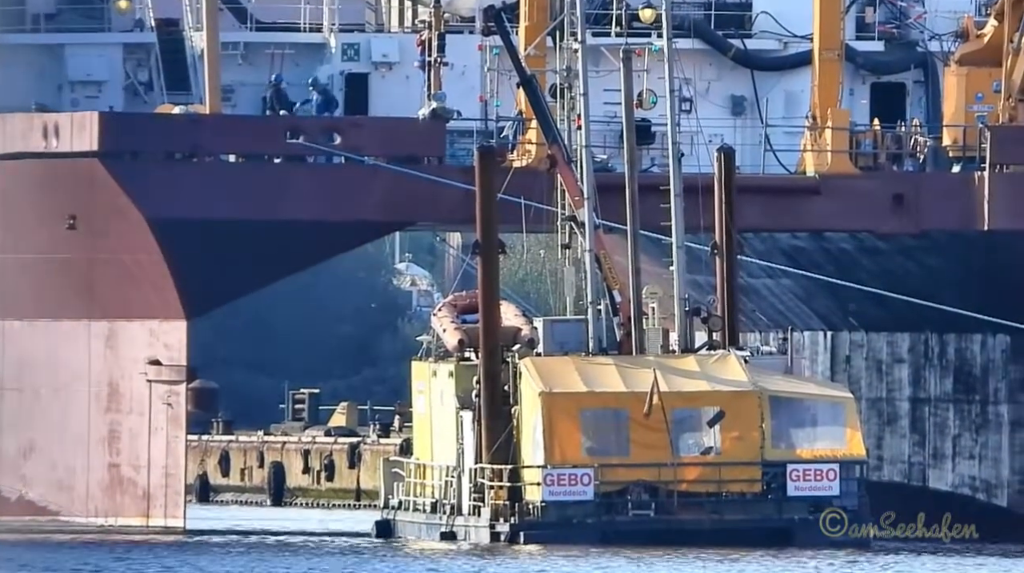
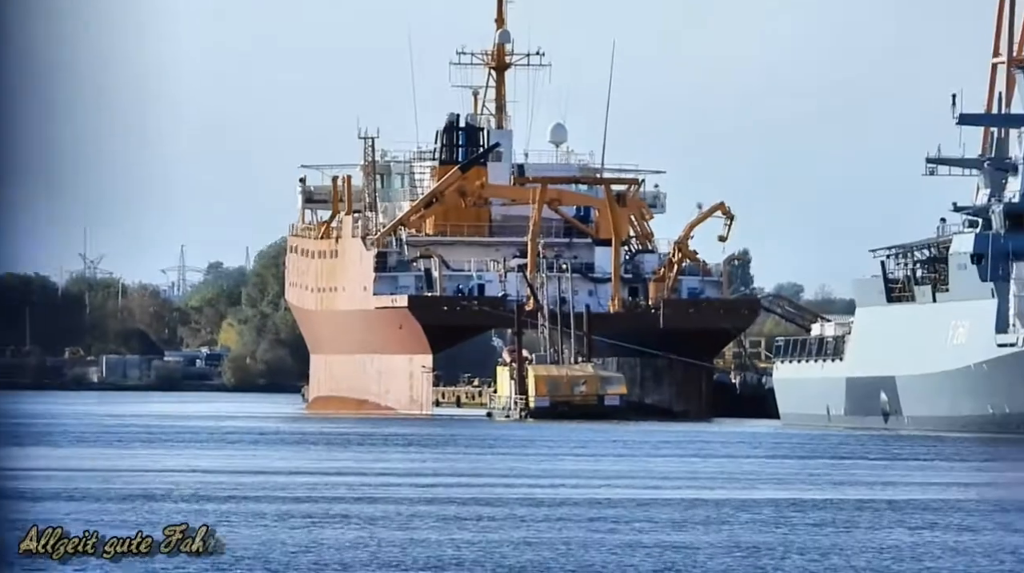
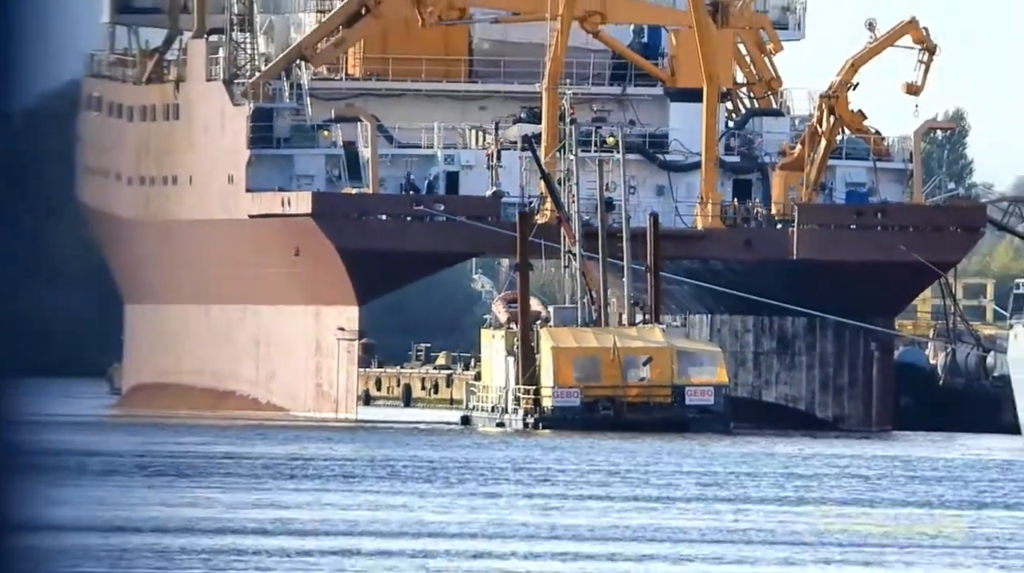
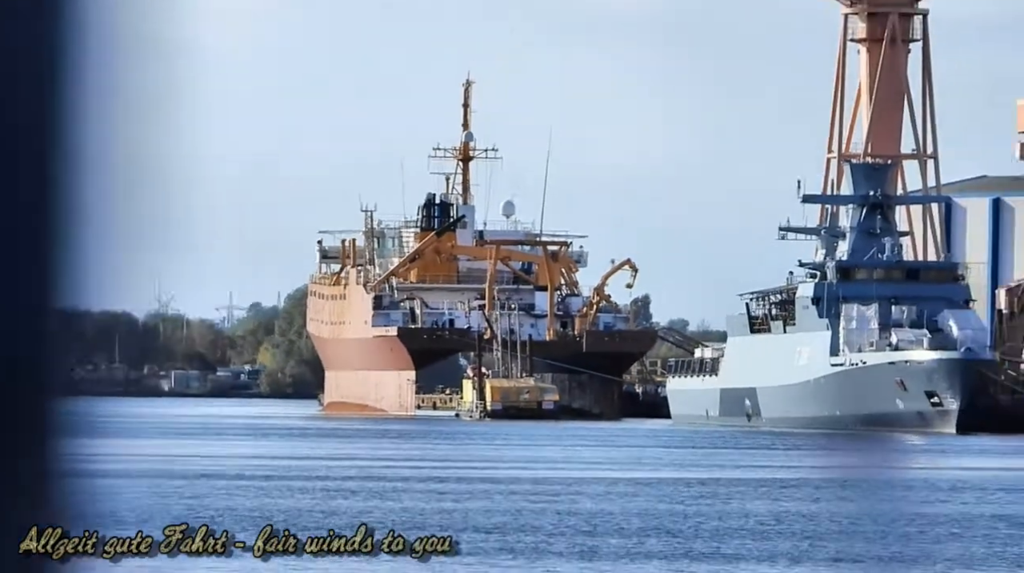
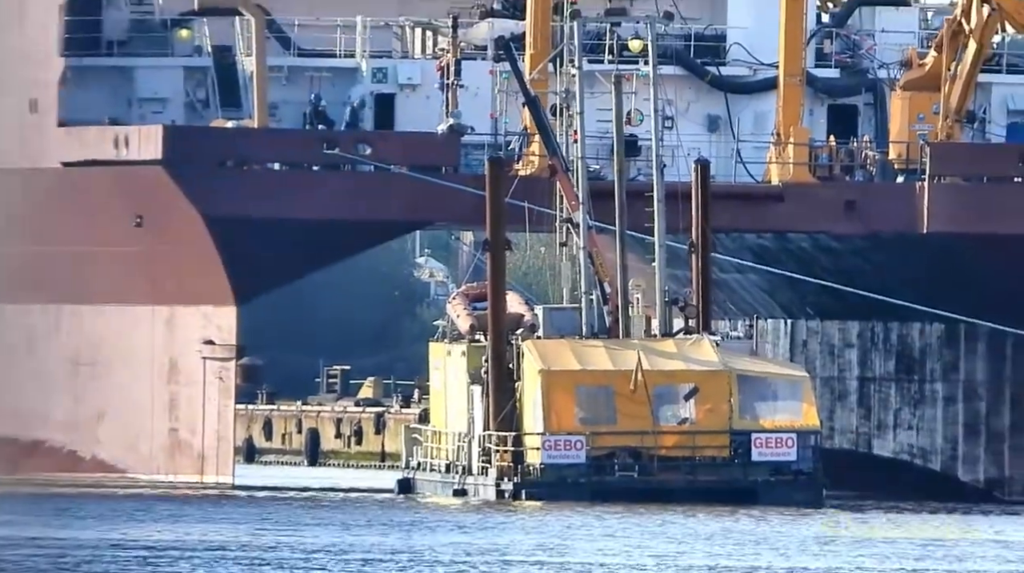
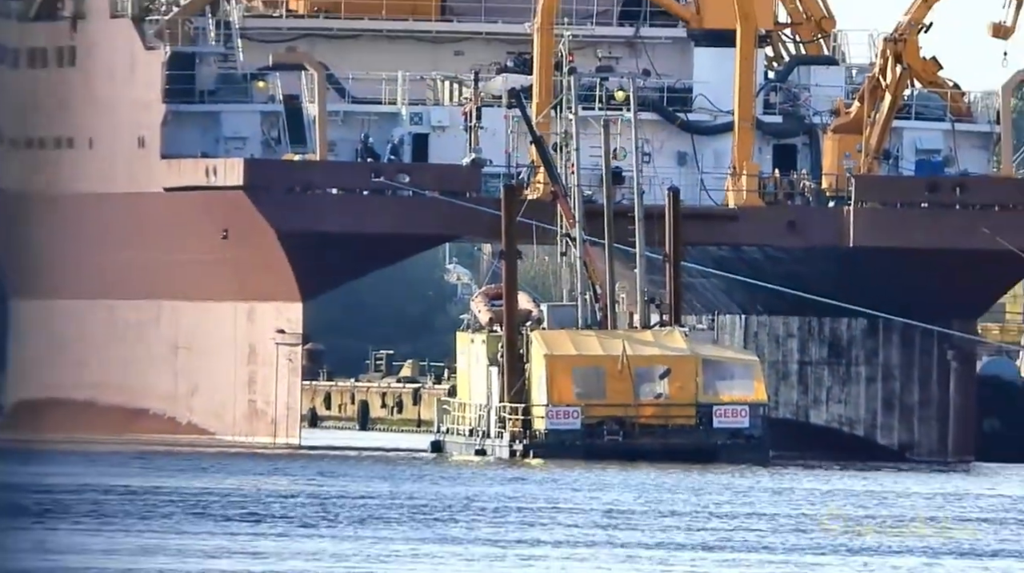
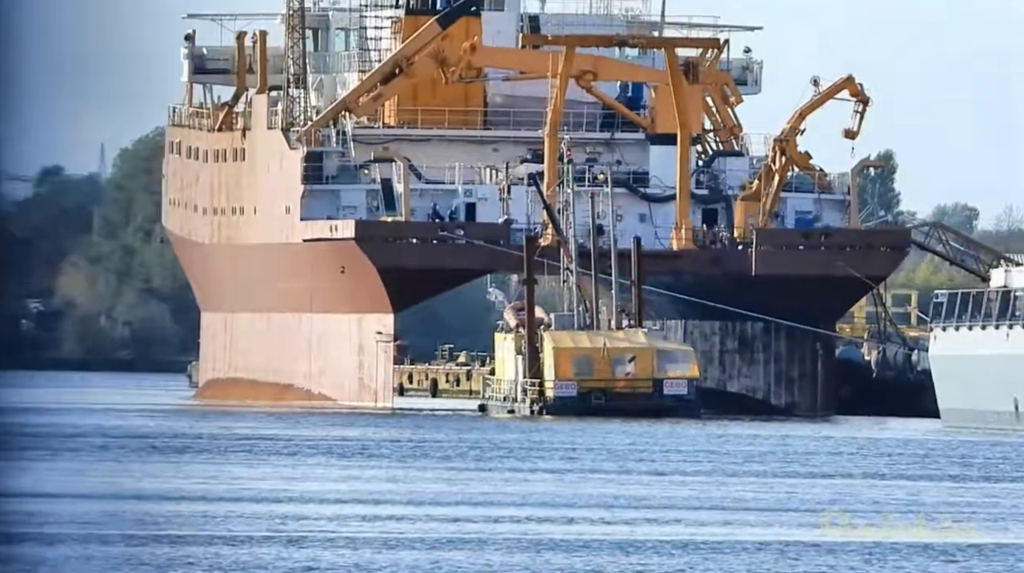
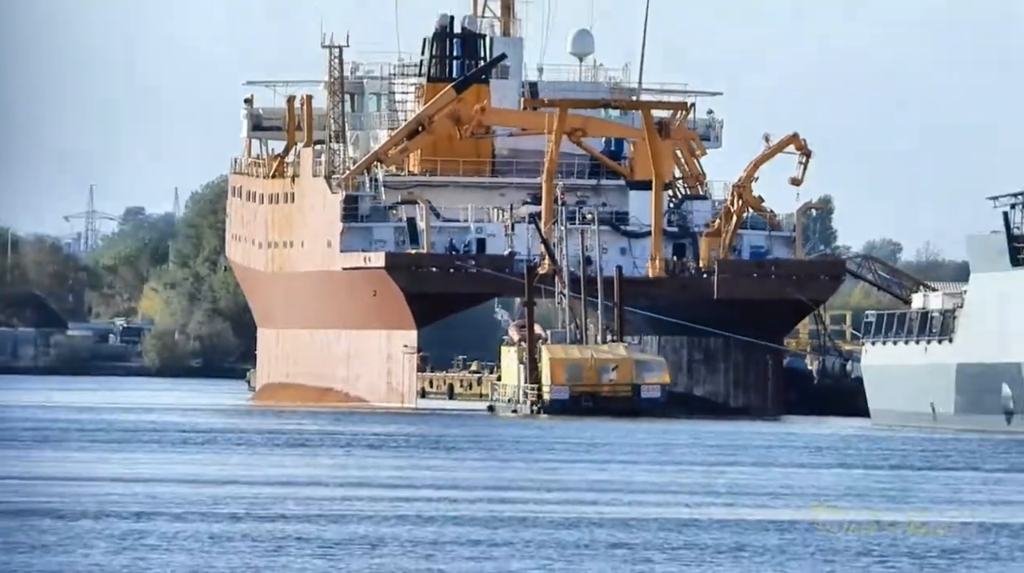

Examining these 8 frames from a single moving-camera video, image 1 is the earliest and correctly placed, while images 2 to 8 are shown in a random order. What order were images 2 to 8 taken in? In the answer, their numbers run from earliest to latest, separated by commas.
5, 6, 3, 7, 8, 2, 4
